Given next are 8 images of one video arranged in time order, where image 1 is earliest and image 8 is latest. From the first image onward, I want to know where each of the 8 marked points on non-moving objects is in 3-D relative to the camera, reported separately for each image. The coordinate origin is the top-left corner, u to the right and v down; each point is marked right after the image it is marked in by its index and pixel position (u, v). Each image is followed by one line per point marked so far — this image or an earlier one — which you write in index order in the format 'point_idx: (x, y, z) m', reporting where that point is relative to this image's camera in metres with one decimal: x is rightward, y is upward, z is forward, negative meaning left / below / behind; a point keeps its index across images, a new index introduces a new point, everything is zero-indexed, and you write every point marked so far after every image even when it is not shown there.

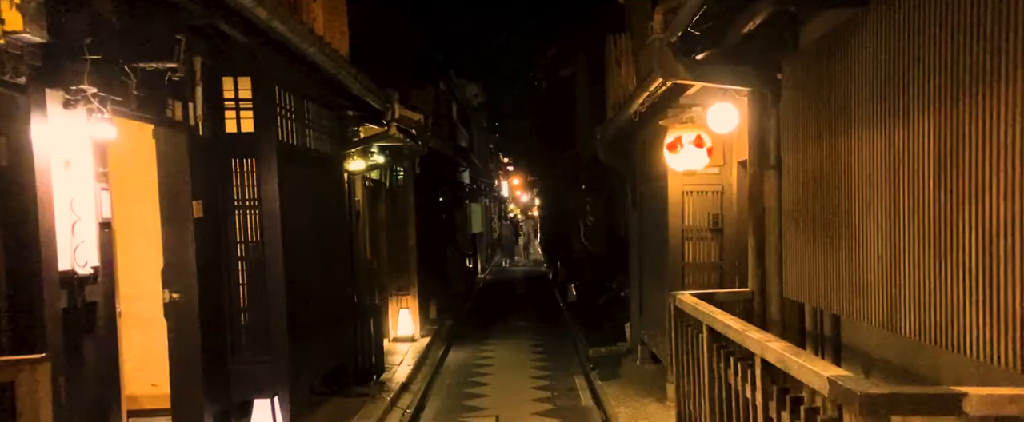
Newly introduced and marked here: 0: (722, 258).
0: (+2.8, -0.6, +11.0) m
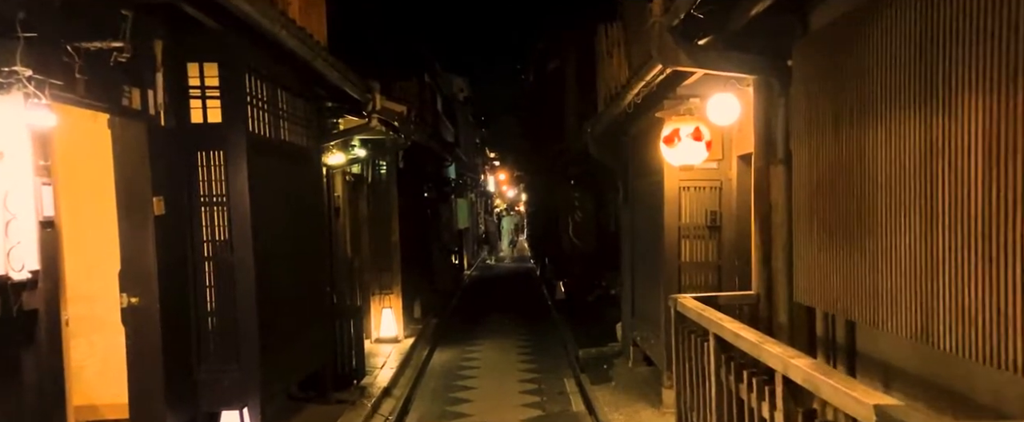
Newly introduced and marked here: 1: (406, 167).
0: (+2.7, -0.6, +10.4) m
1: (-2.5, +1.0, +19.4) m
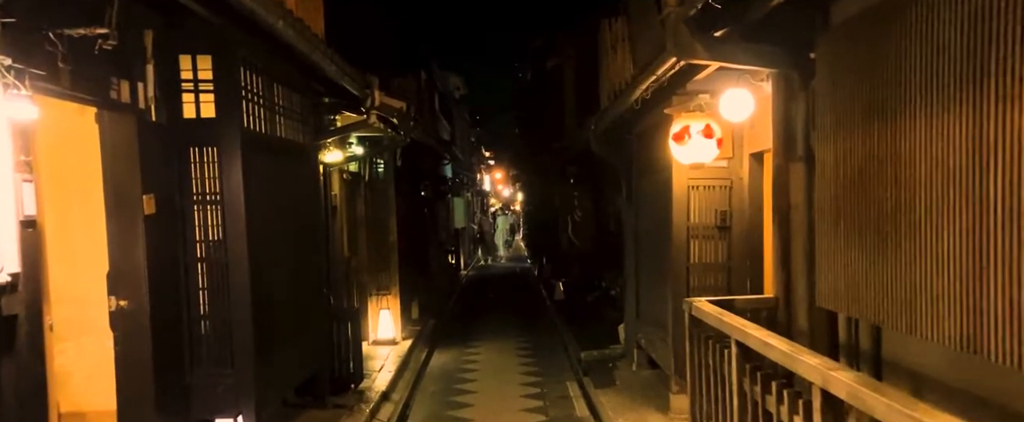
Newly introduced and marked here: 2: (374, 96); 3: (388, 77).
0: (+2.7, -0.6, +10.1) m
1: (-2.5, +1.1, +19.0) m
2: (-2.0, +1.7, +11.7) m
3: (-2.6, +2.8, +17.2) m
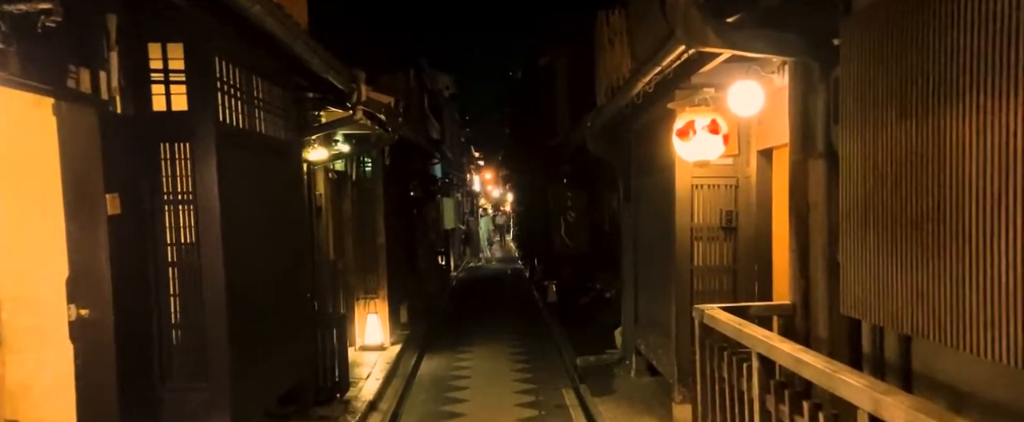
0: (+2.6, -0.6, +9.6) m
1: (-2.7, +1.0, +18.4) m
2: (-2.1, +1.6, +11.1) m
3: (-2.8, +2.8, +16.6) m
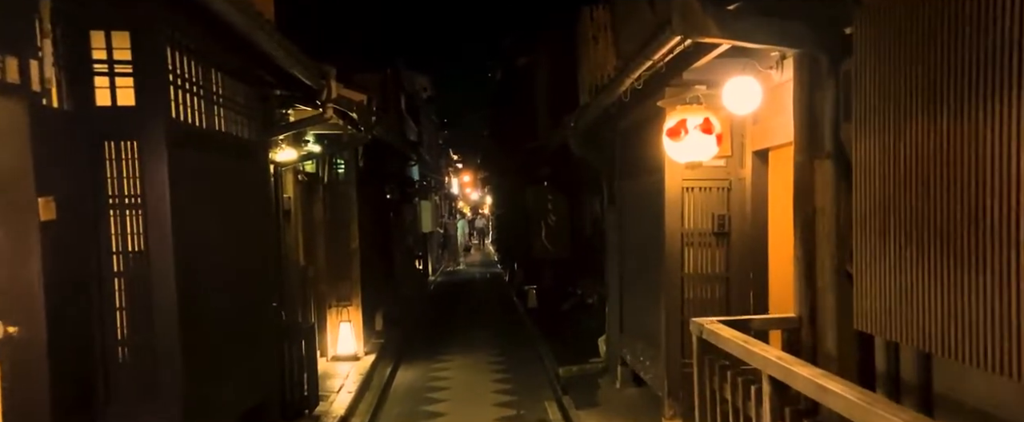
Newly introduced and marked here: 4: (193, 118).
0: (+2.4, -0.6, +9.1) m
1: (-3.1, +1.0, +17.8) m
2: (-2.3, +1.6, +10.5) m
3: (-3.2, +2.7, +16.0) m
4: (-2.9, +0.9, +7.5) m
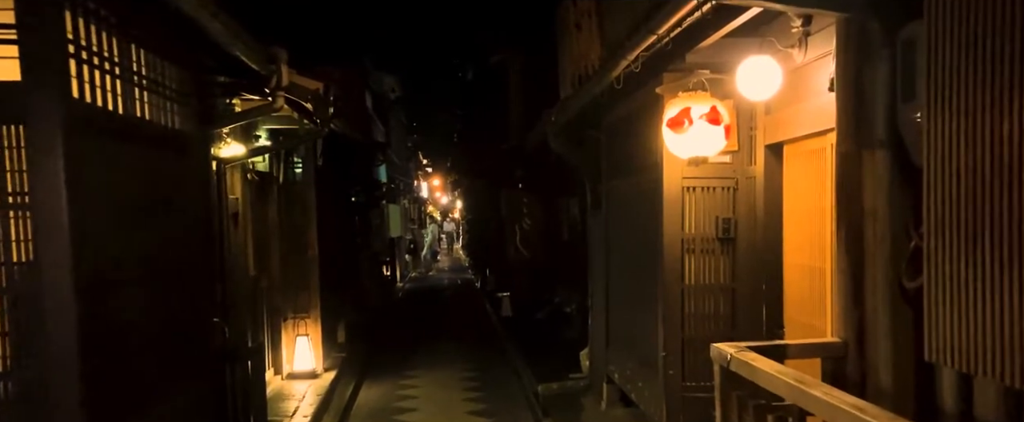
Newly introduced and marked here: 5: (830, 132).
0: (+2.2, -0.7, +8.0) m
1: (-3.7, +0.9, +16.5) m
2: (-2.6, +1.6, +9.2) m
3: (-3.7, +2.7, +14.7) m
4: (-3.1, +0.8, +6.2) m
5: (+2.5, +0.6, +6.4) m
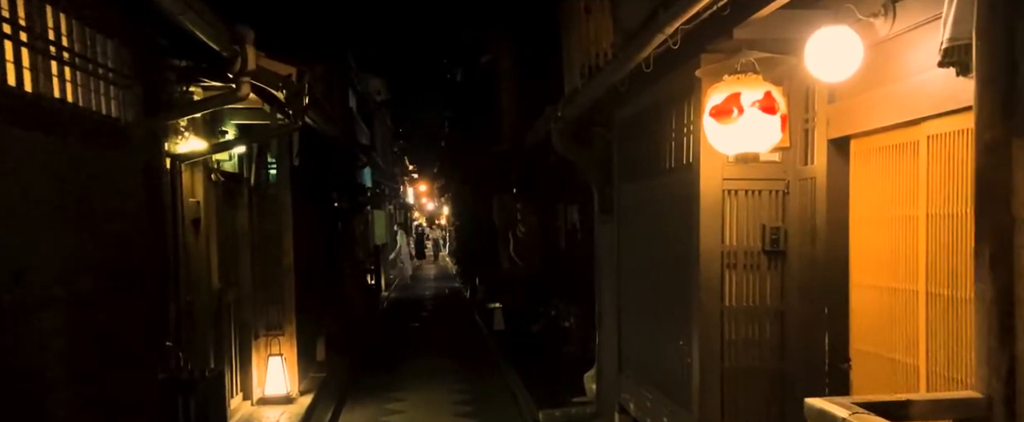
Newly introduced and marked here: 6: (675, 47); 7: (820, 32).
0: (+2.2, -0.7, +6.7) m
1: (-3.8, +0.8, +15.1) m
2: (-2.6, +1.5, +7.9) m
3: (-3.7, +2.6, +13.3) m
4: (-3.0, +0.8, +4.8) m
5: (+2.6, +0.6, +5.1) m
6: (+1.3, +1.3, +6.6) m
7: (+2.0, +1.2, +5.4) m
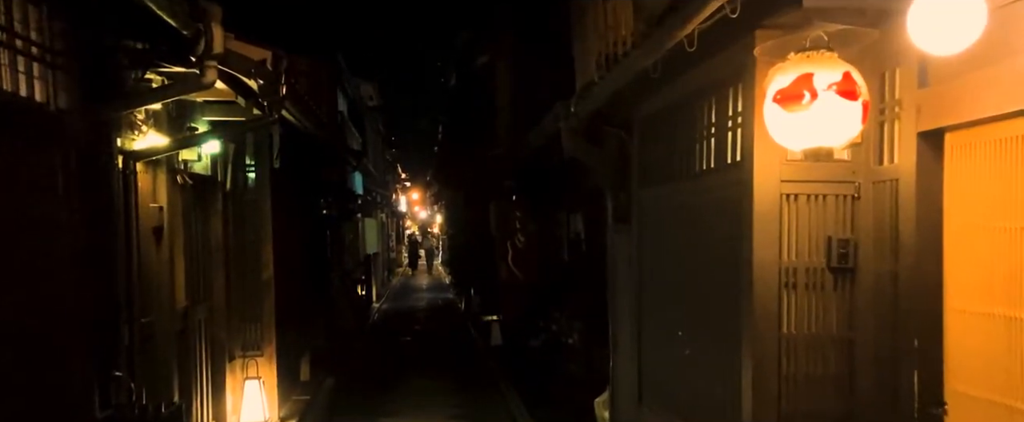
0: (+2.3, -0.8, +5.5) m
1: (-3.7, +0.7, +13.9) m
2: (-2.5, +1.5, +6.7) m
3: (-3.6, +2.5, +12.1) m
4: (-2.9, +0.8, +3.6) m
5: (+2.7, +0.5, +4.0) m
6: (+1.4, +1.2, +5.4) m
7: (+2.1, +1.1, +4.2) m
